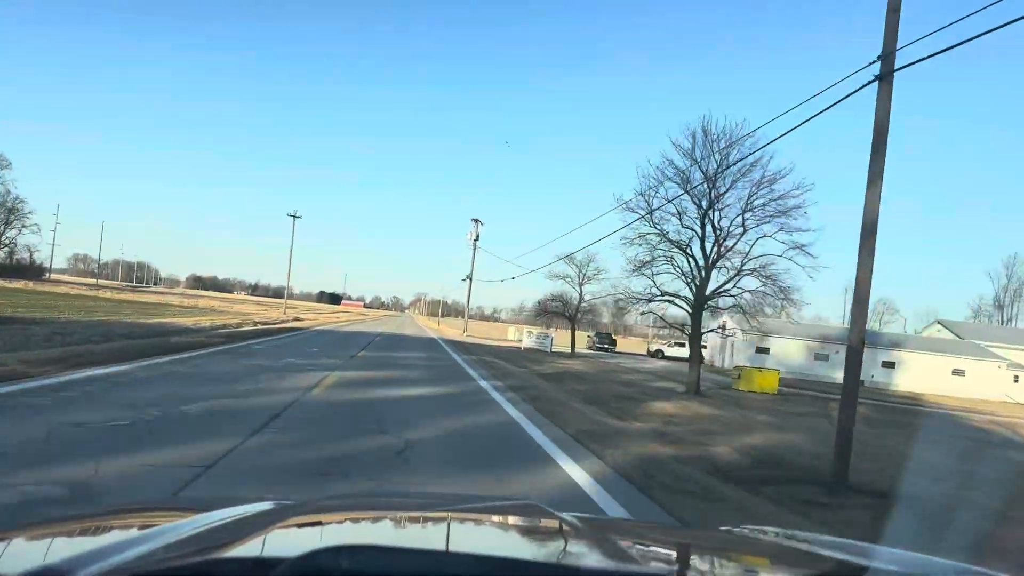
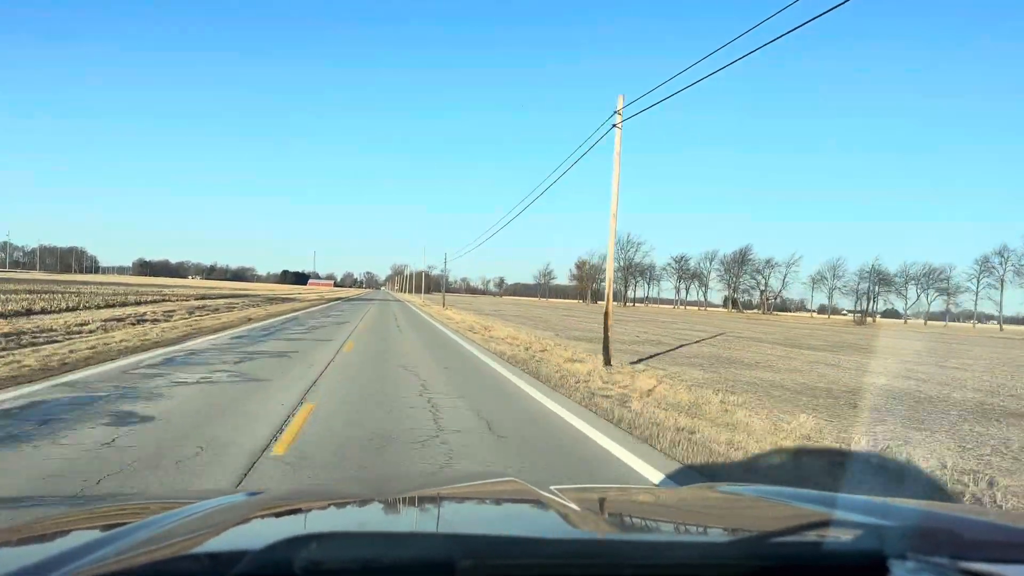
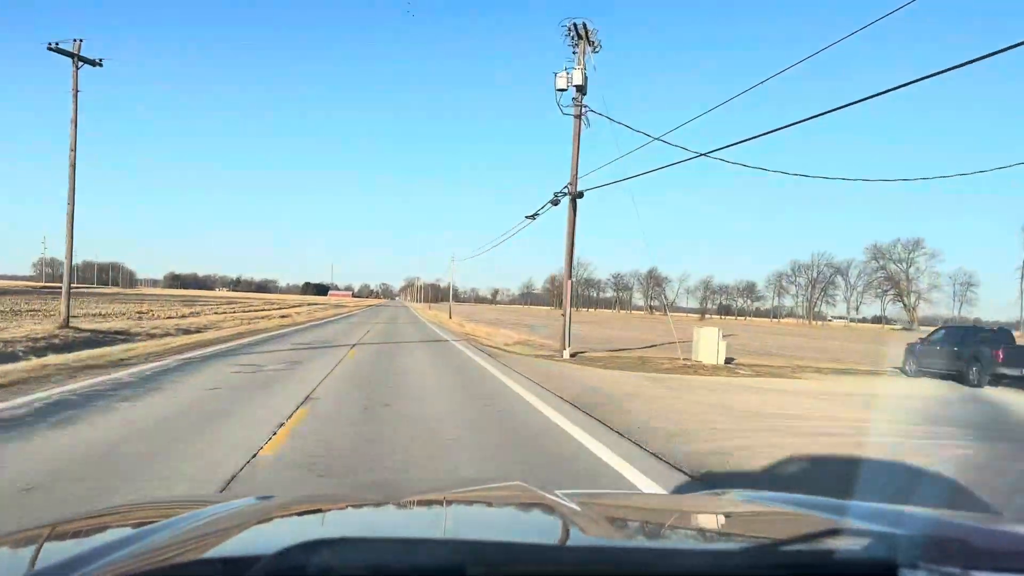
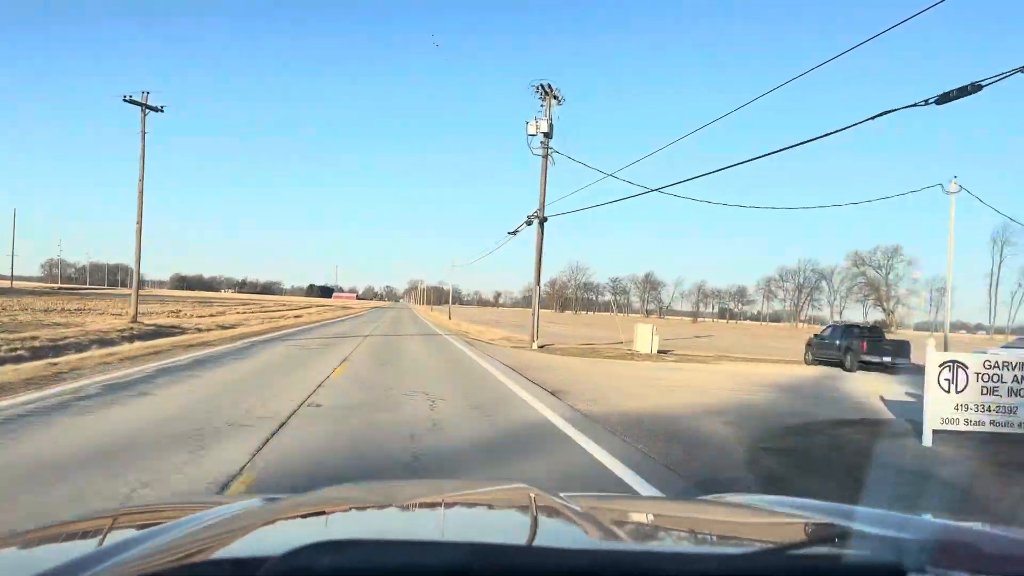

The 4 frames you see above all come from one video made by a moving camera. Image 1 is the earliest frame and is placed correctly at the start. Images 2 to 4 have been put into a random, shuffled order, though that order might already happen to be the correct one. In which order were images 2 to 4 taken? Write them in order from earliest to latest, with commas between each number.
4, 3, 2
